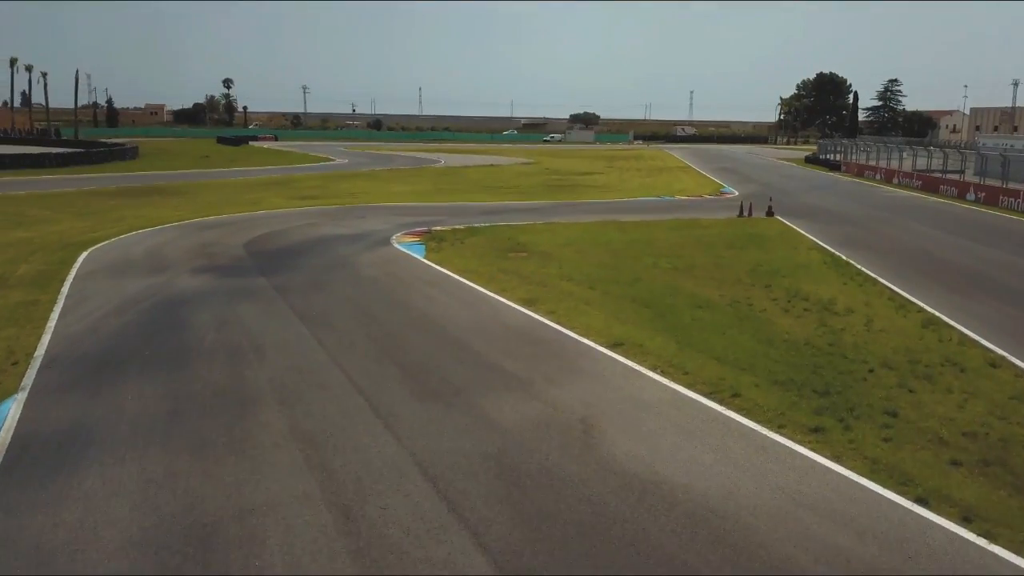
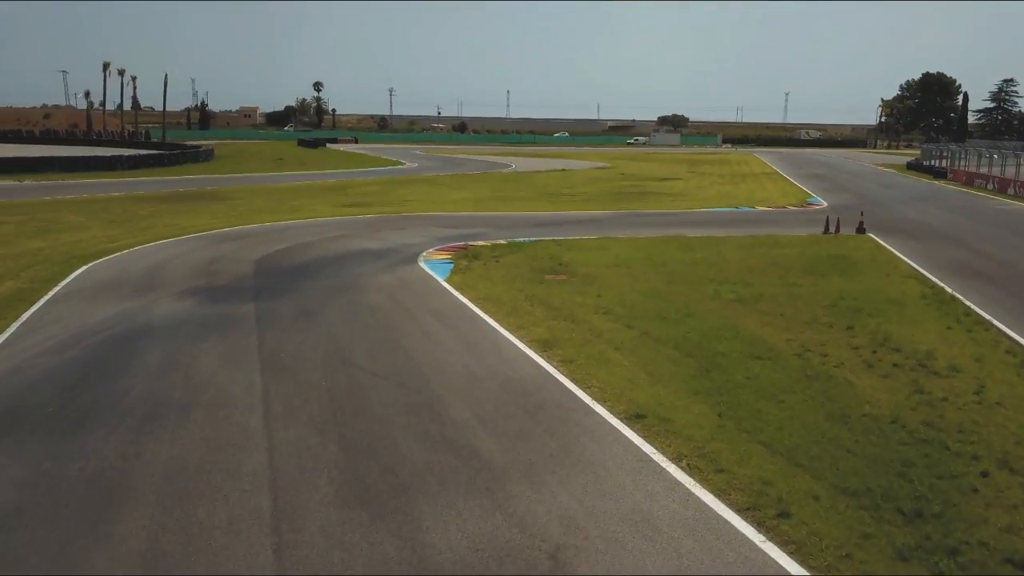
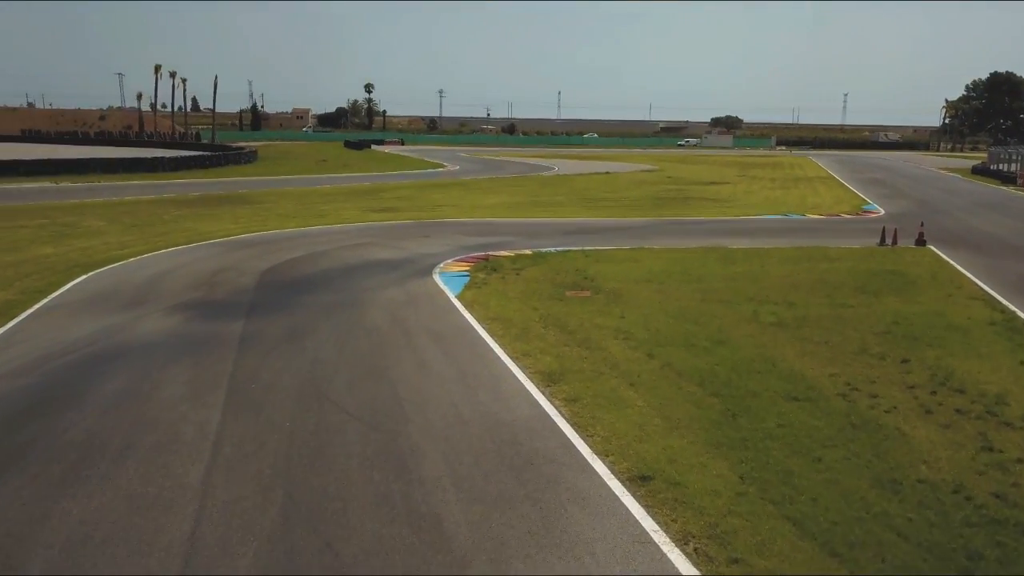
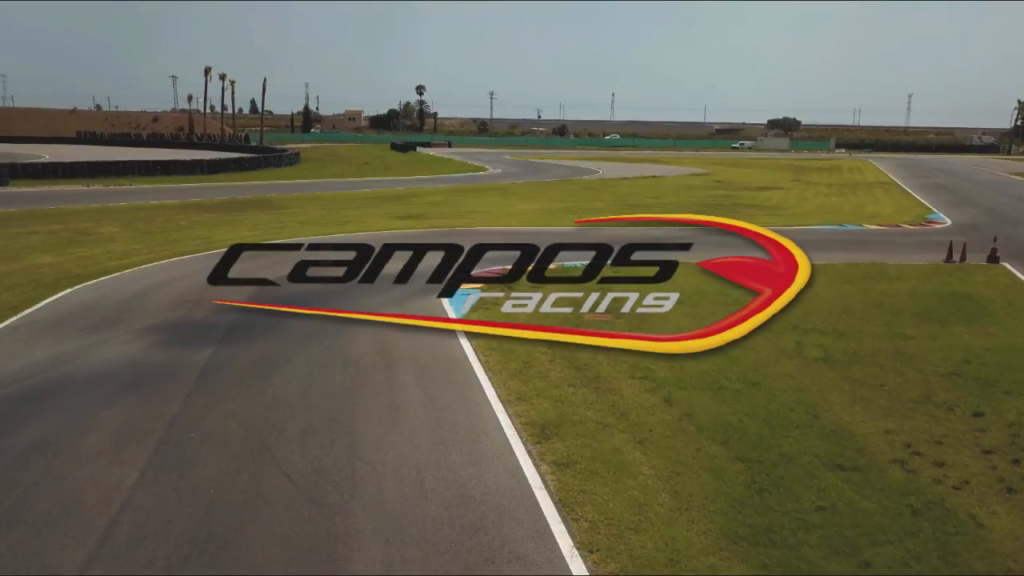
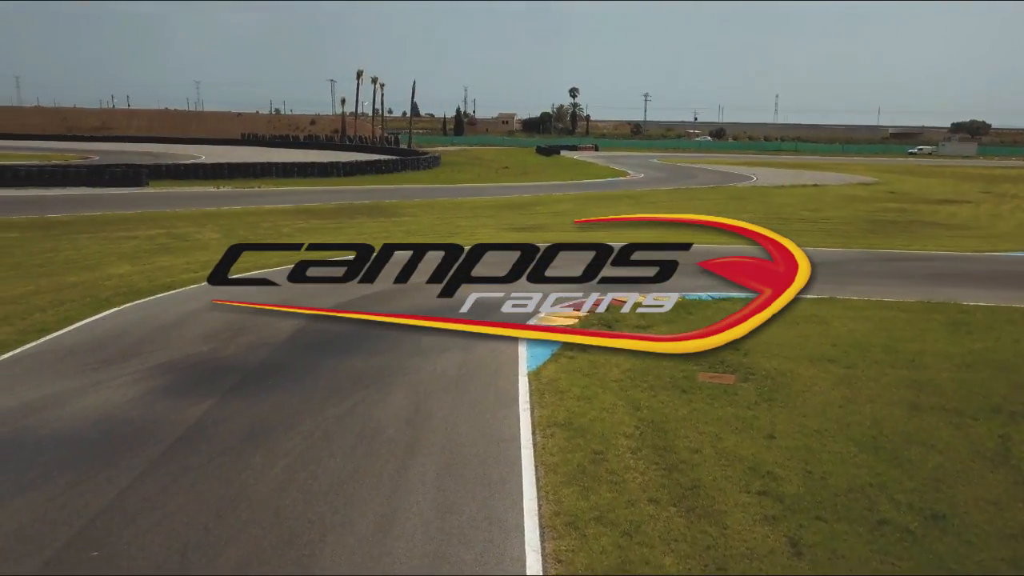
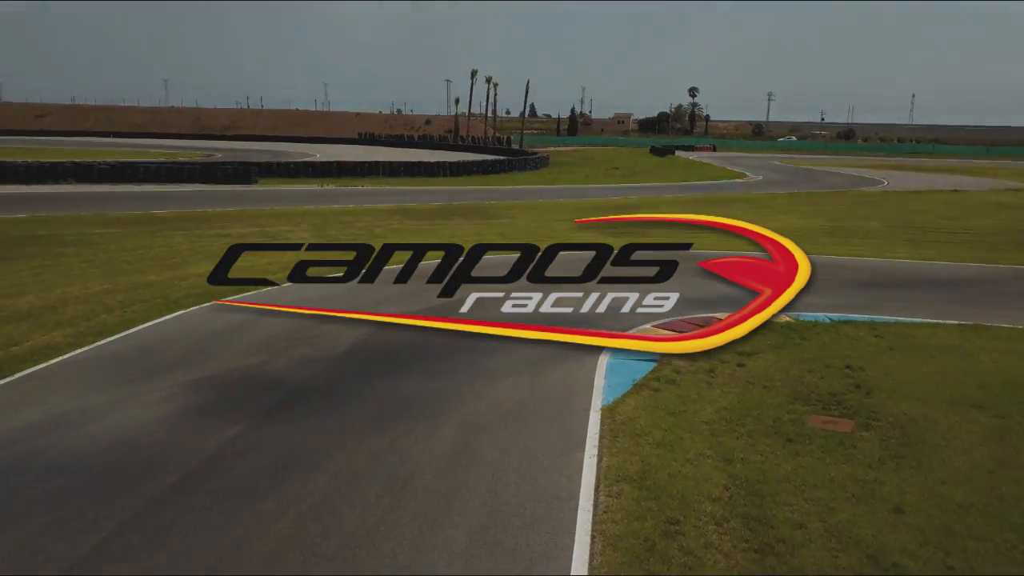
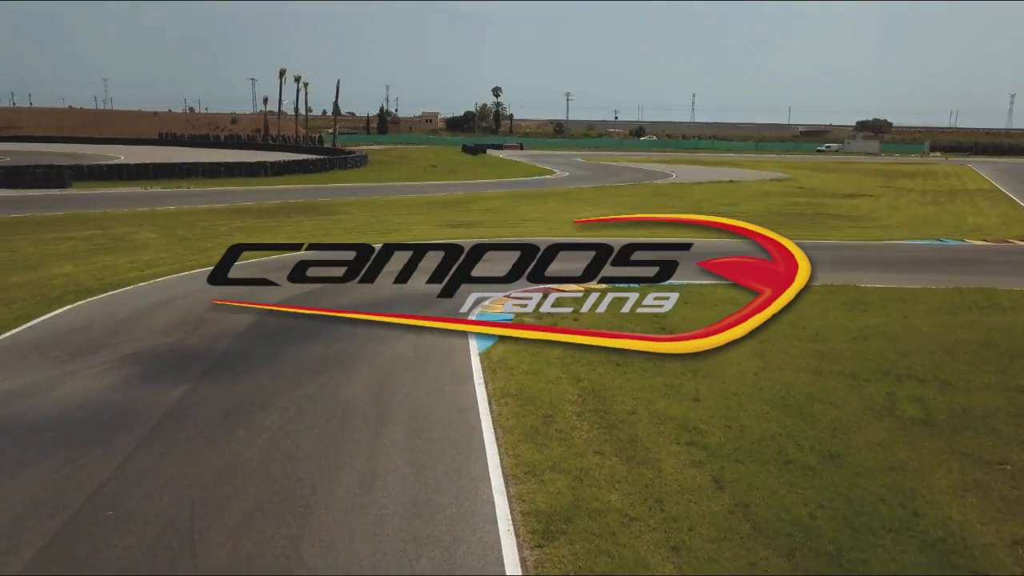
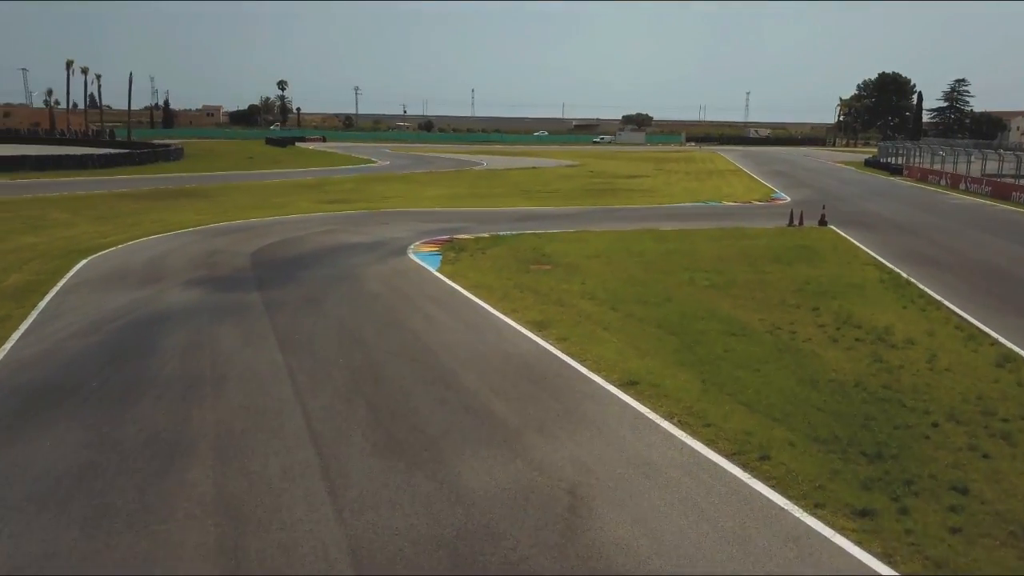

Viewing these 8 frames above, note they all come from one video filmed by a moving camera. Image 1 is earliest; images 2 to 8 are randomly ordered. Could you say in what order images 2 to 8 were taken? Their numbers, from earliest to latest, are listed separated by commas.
8, 2, 3, 4, 7, 5, 6
